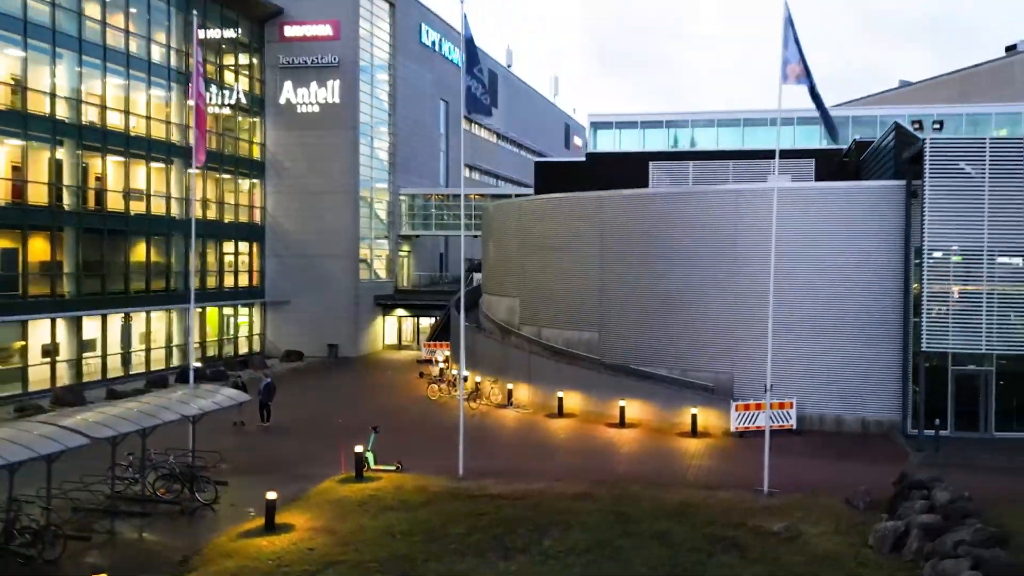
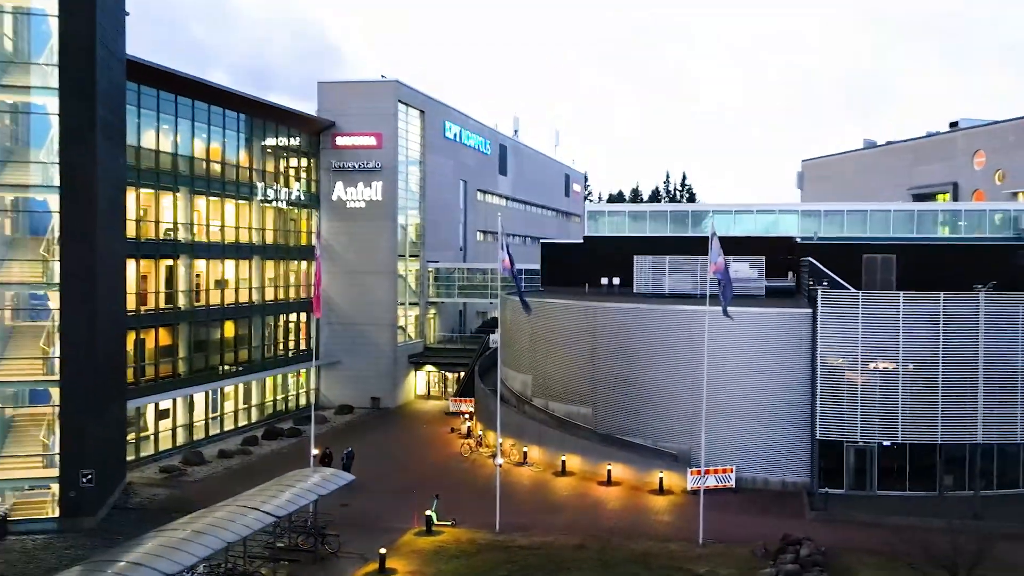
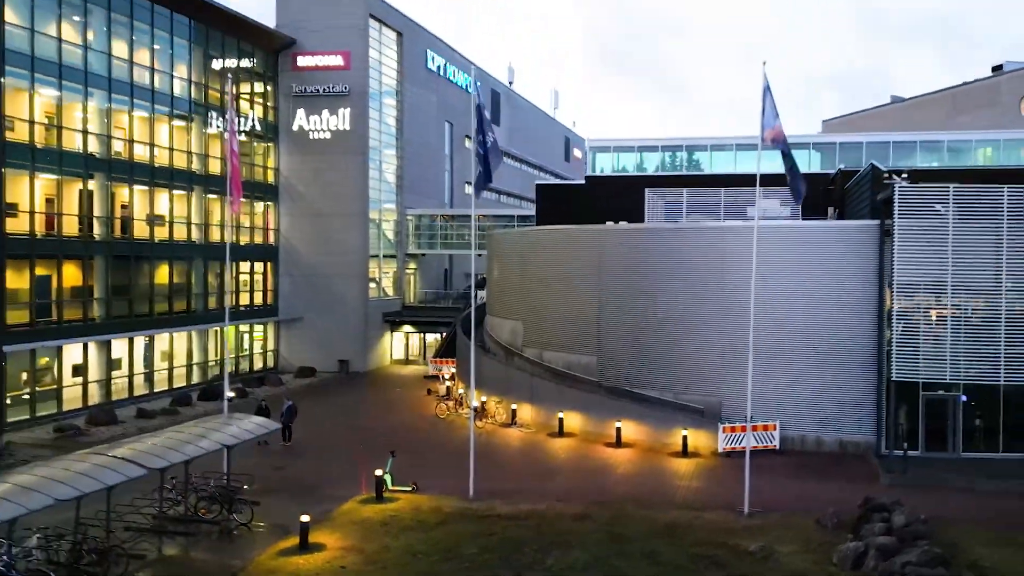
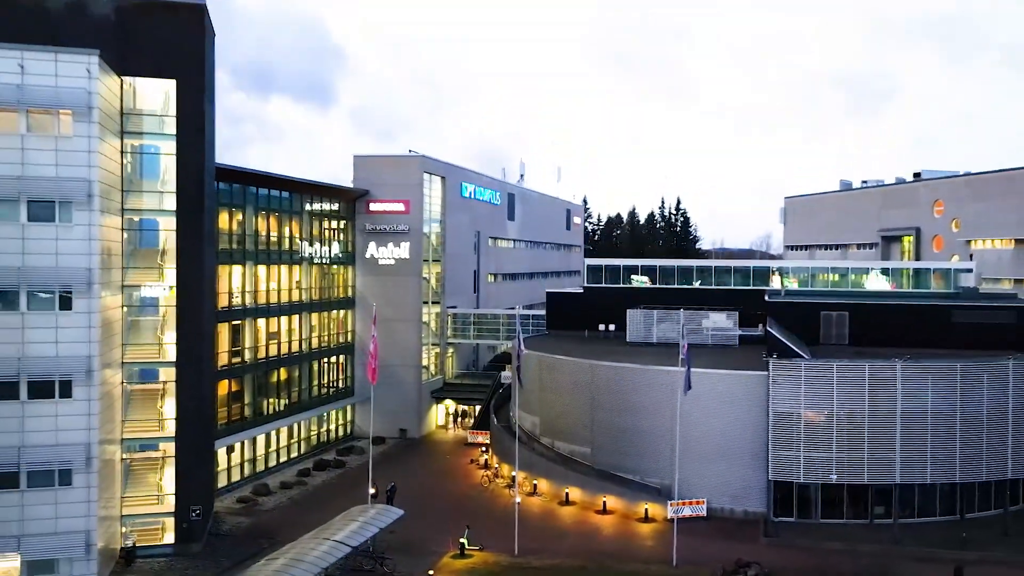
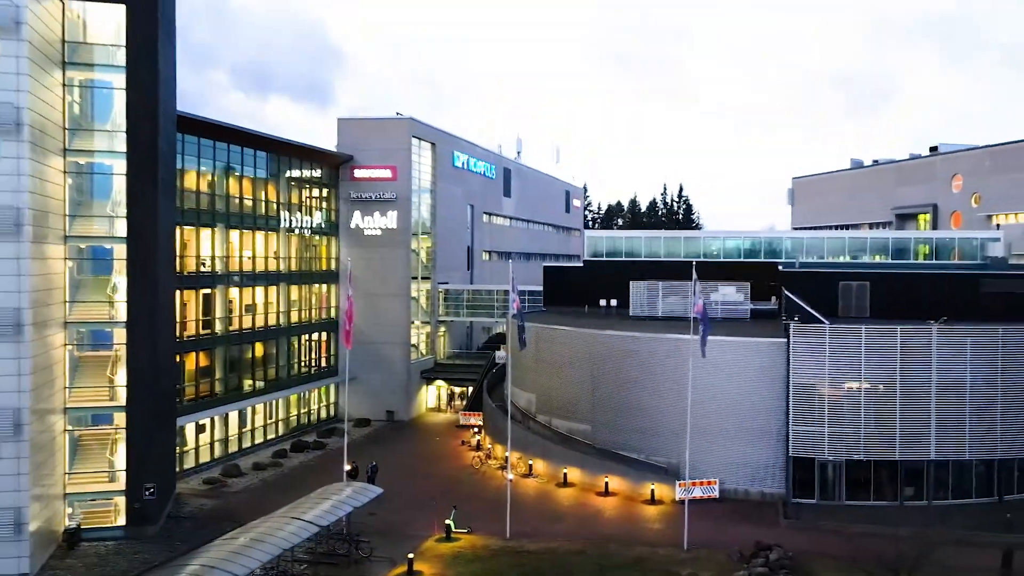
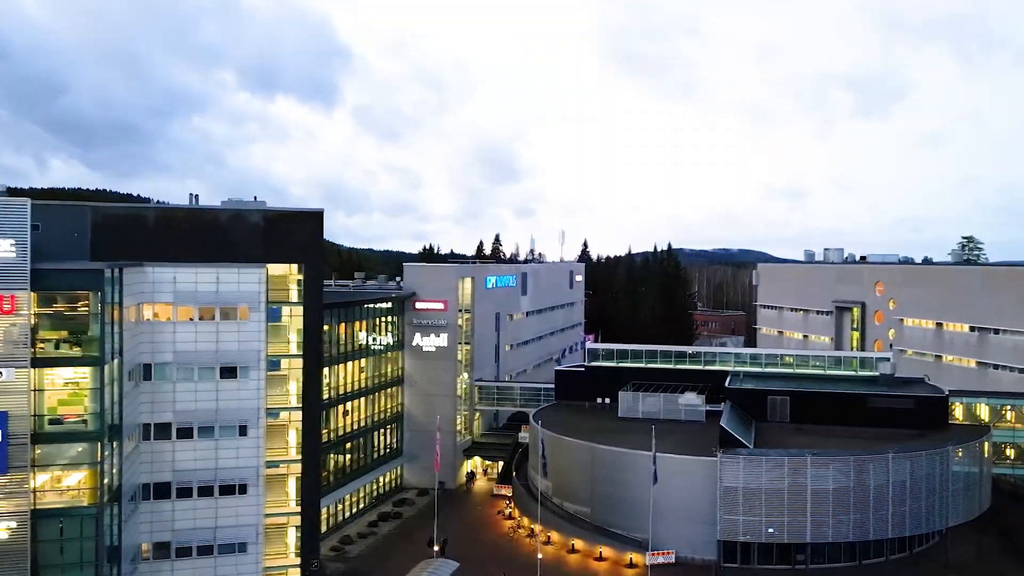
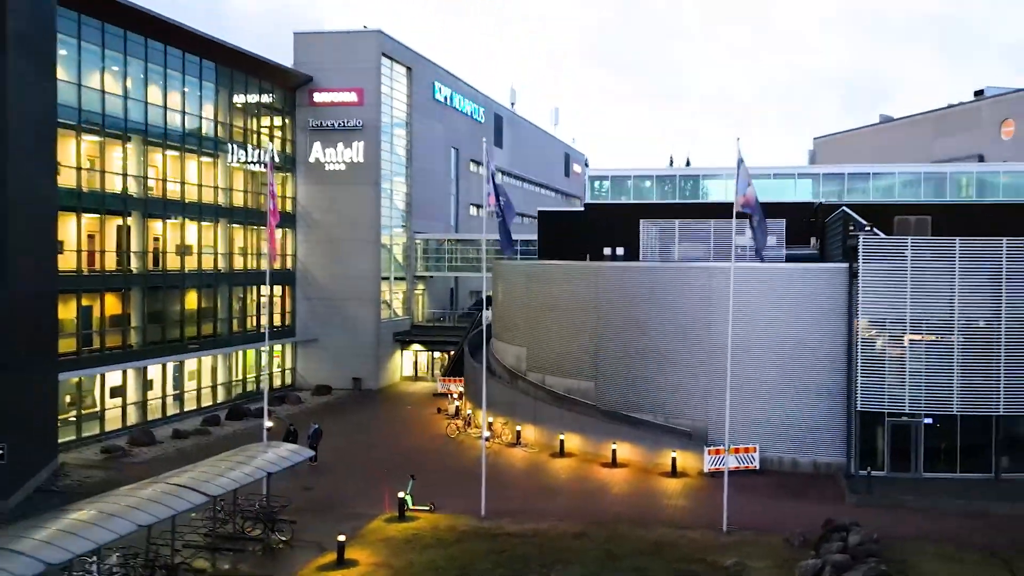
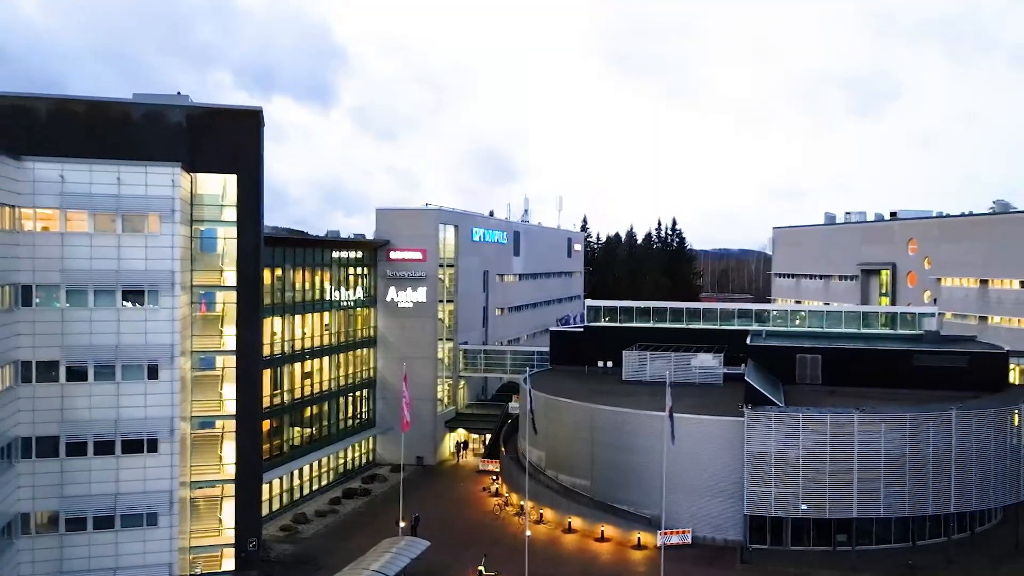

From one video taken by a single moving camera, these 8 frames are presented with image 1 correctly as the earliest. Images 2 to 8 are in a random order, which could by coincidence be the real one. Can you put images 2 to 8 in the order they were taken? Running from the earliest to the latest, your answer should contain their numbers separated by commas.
3, 7, 2, 5, 4, 8, 6
